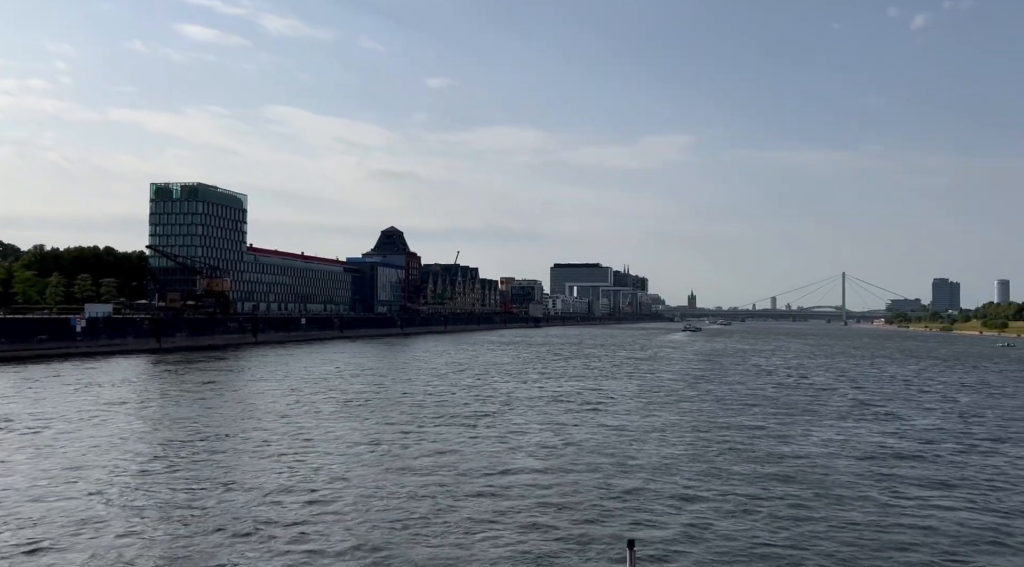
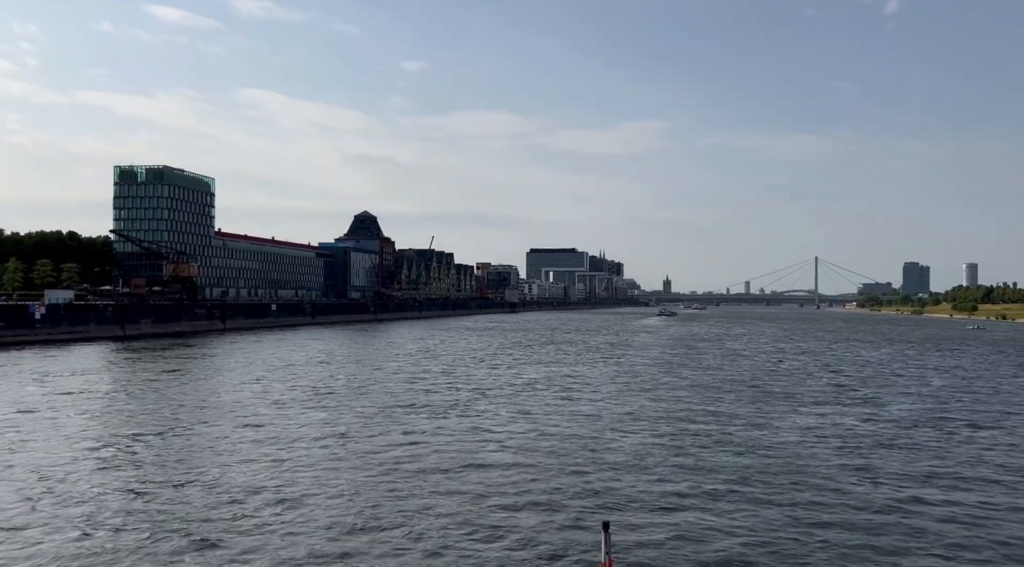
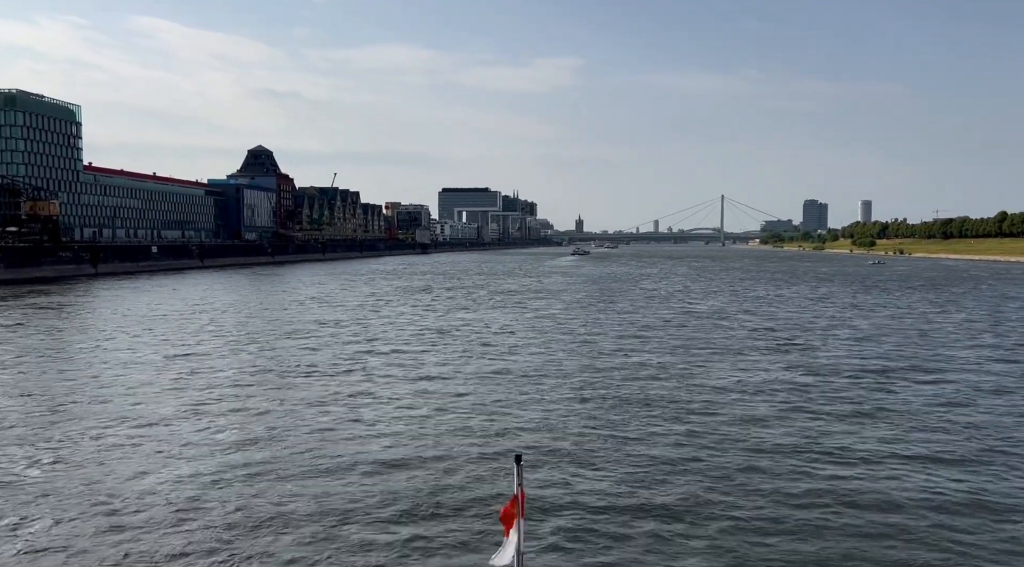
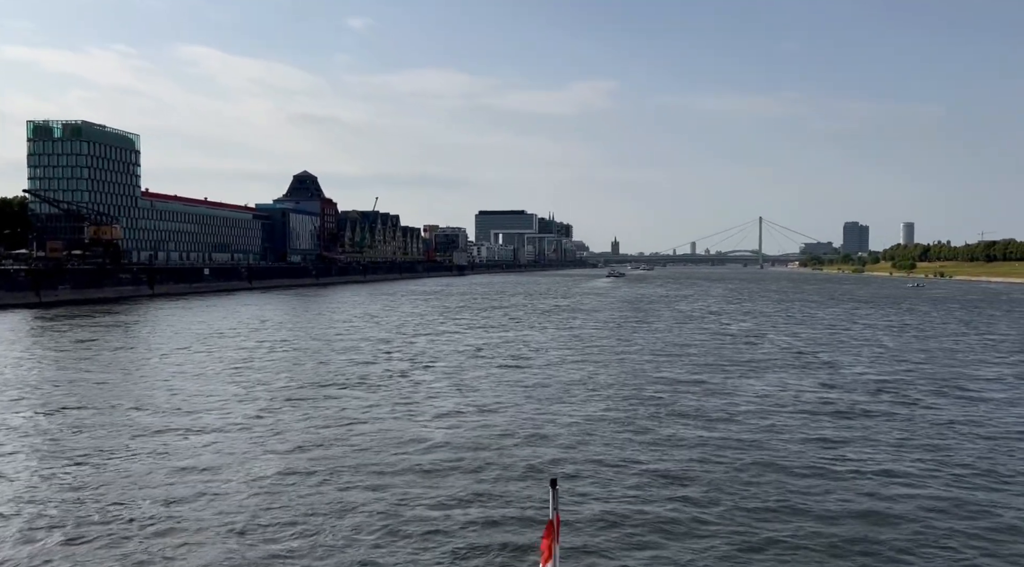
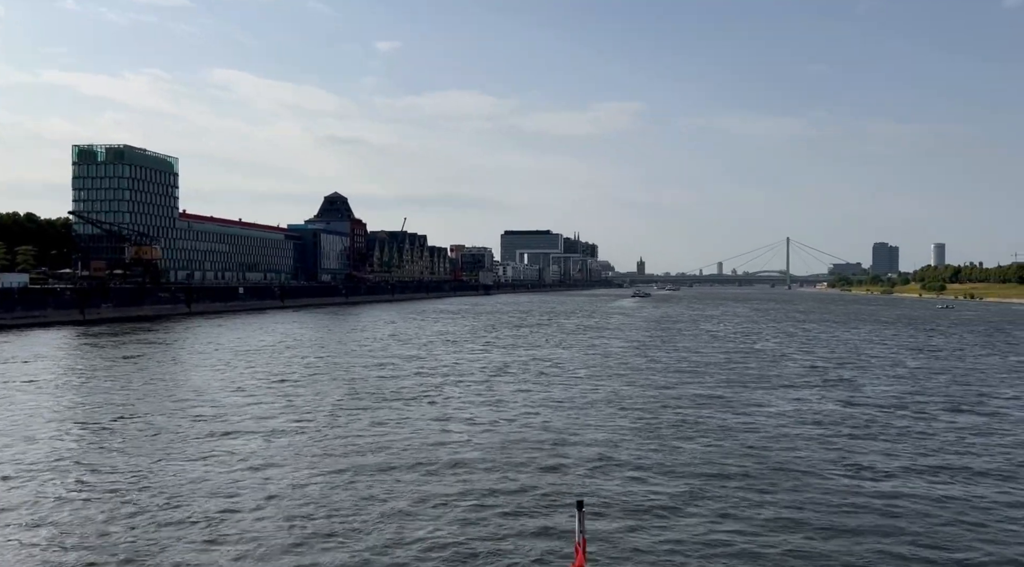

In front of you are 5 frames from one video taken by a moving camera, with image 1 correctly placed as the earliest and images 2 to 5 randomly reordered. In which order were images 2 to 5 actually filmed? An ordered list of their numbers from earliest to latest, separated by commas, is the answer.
2, 5, 4, 3
